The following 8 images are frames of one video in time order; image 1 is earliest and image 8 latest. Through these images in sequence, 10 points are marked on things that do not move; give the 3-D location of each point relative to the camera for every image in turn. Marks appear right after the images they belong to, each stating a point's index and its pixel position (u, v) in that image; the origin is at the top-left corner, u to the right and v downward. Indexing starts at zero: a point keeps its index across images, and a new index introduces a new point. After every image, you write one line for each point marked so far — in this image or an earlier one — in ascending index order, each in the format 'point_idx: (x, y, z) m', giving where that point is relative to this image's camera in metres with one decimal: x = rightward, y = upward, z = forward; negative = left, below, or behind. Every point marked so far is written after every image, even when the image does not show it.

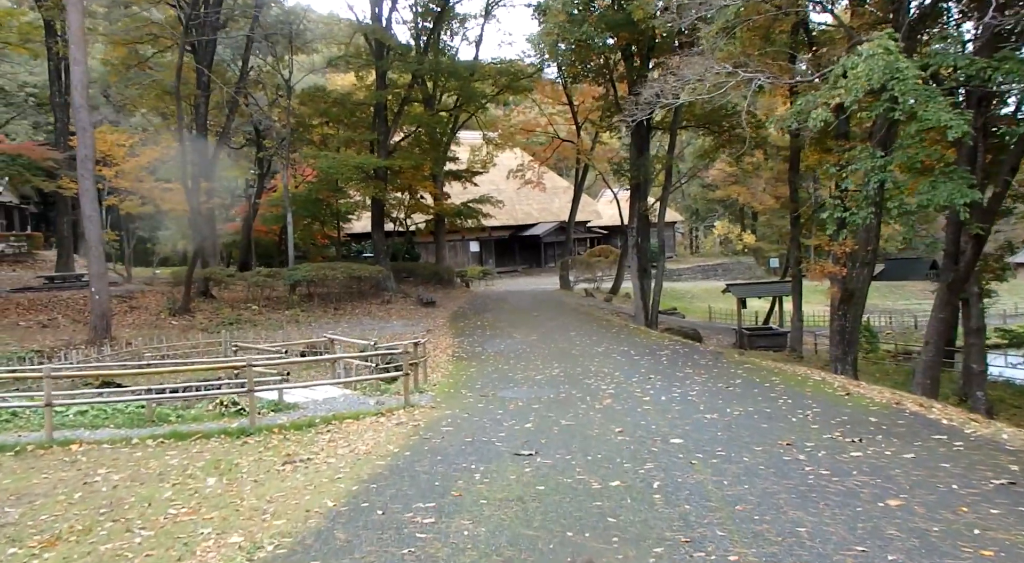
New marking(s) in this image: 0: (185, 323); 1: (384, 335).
0: (-7.0, -0.9, +16.1) m
1: (-2.6, -1.1, +15.2) m
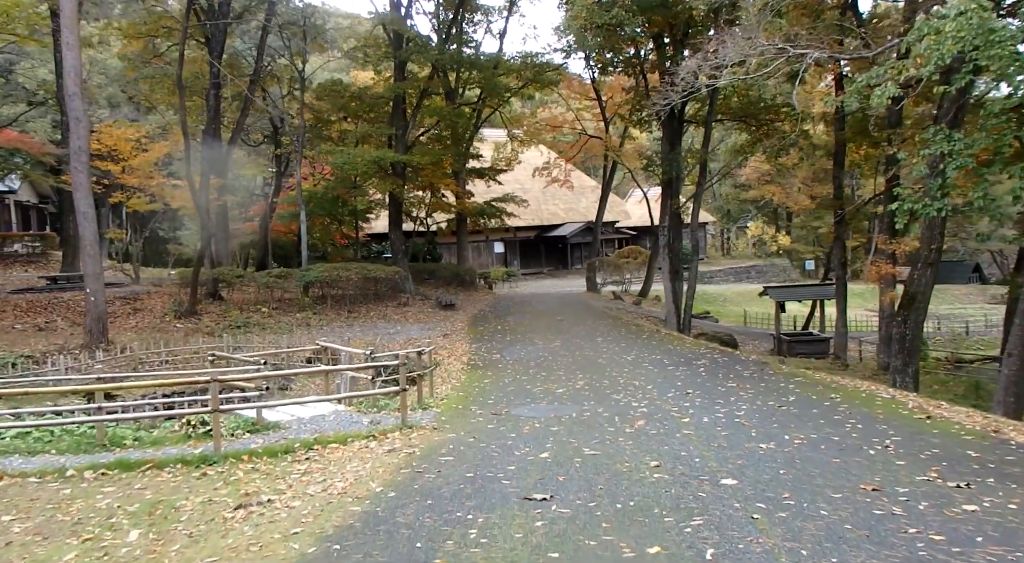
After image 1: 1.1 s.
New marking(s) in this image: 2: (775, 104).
0: (-6.6, -1.0, +15.3) m
1: (-2.2, -1.1, +14.3) m
2: (+6.5, +4.4, +18.7) m
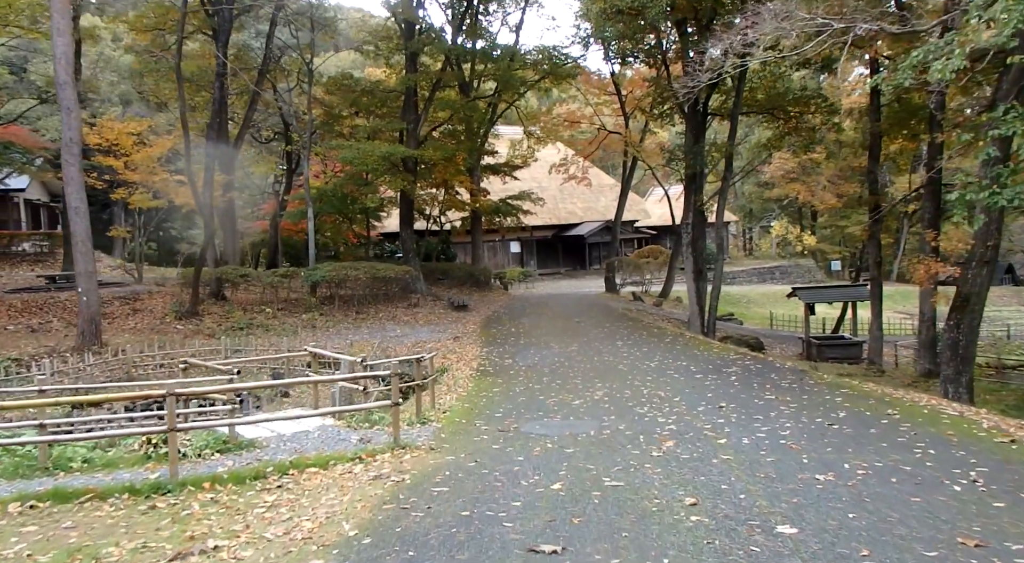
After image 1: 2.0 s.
0: (-6.3, -0.9, +14.7) m
1: (-1.9, -1.1, +13.6) m
2: (+6.8, +4.4, +17.8) m
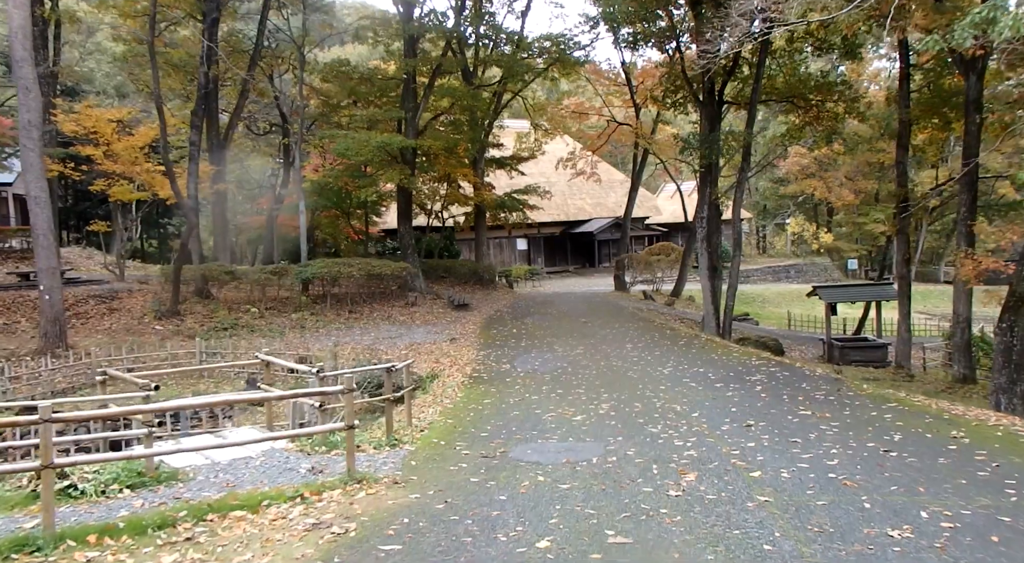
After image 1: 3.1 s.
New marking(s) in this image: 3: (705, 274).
0: (-6.2, -0.9, +13.8) m
1: (-1.9, -1.1, +12.6) m
2: (+6.9, +4.4, +16.7) m
3: (+4.1, +0.2, +16.1) m
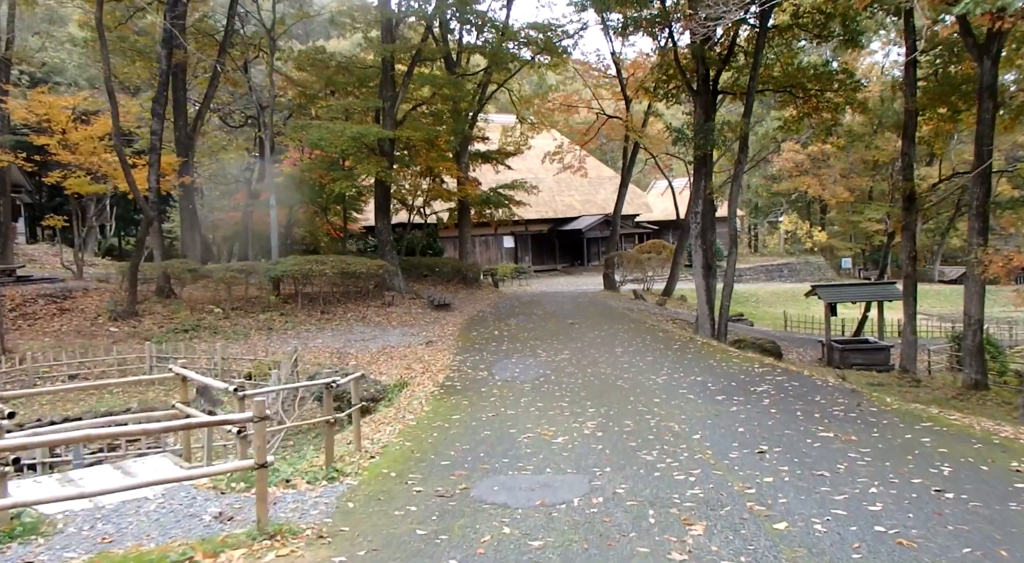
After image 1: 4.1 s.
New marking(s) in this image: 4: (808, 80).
0: (-6.6, -0.9, +12.8) m
1: (-2.2, -1.1, +11.6) m
2: (+6.6, +4.4, +15.8) m
3: (+3.8, +0.2, +15.2) m
4: (+6.3, +4.3, +16.1) m
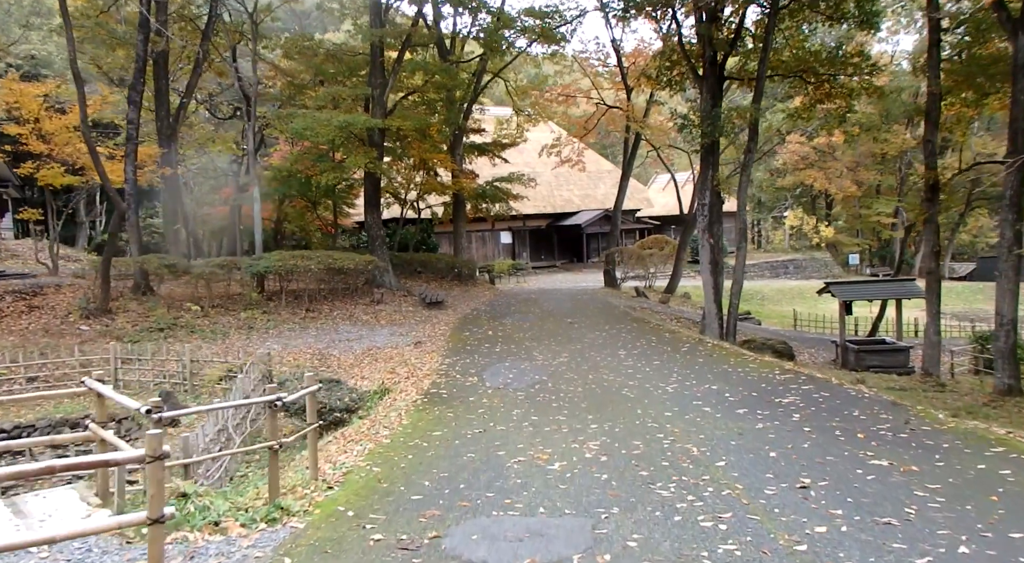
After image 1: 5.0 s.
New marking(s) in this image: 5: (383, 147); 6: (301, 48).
0: (-6.6, -0.8, +11.9) m
1: (-2.3, -1.0, +10.8) m
2: (+6.5, +4.5, +15.0) m
3: (+3.7, +0.2, +14.3) m
4: (+6.3, +4.4, +15.2) m
5: (-3.0, +3.1, +17.5) m
6: (-4.9, +5.4, +17.5) m
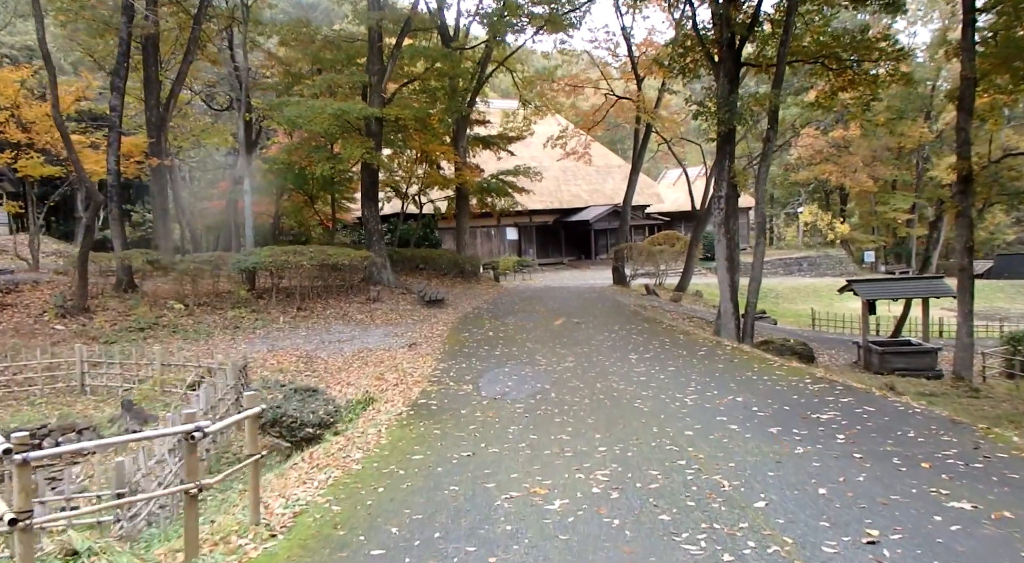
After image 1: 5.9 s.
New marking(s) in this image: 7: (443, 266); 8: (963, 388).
0: (-6.6, -0.7, +11.2) m
1: (-2.2, -1.0, +10.0) m
2: (+6.6, +4.5, +14.1) m
3: (+3.8, +0.3, +13.5) m
4: (+6.3, +4.4, +14.3) m
5: (-2.9, +3.2, +16.7) m
6: (-4.8, +5.5, +16.8) m
7: (-1.8, +0.4, +19.9) m
8: (+6.9, -1.6, +11.6) m
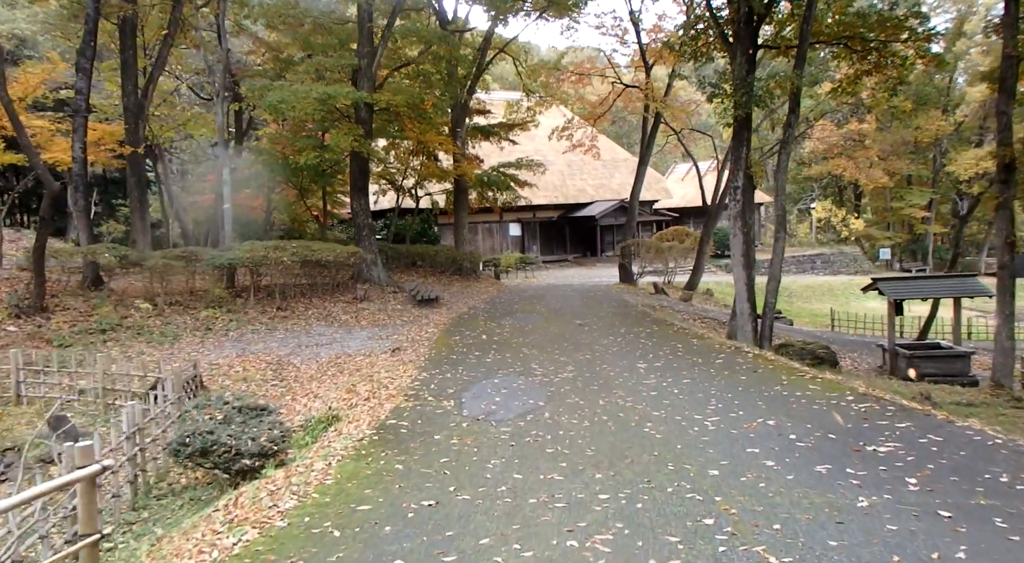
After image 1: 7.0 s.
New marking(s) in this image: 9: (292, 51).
0: (-6.7, -0.7, +10.2) m
1: (-2.3, -0.9, +9.0) m
2: (+6.5, +4.5, +13.0) m
3: (+3.7, +0.3, +12.4) m
4: (+6.3, +4.5, +13.2) m
5: (-2.9, +3.2, +15.7) m
6: (-4.8, +5.6, +15.7) m
7: (-1.8, +0.5, +18.9) m
8: (+6.9, -1.6, +10.5) m
9: (-5.2, +5.4, +17.6) m
